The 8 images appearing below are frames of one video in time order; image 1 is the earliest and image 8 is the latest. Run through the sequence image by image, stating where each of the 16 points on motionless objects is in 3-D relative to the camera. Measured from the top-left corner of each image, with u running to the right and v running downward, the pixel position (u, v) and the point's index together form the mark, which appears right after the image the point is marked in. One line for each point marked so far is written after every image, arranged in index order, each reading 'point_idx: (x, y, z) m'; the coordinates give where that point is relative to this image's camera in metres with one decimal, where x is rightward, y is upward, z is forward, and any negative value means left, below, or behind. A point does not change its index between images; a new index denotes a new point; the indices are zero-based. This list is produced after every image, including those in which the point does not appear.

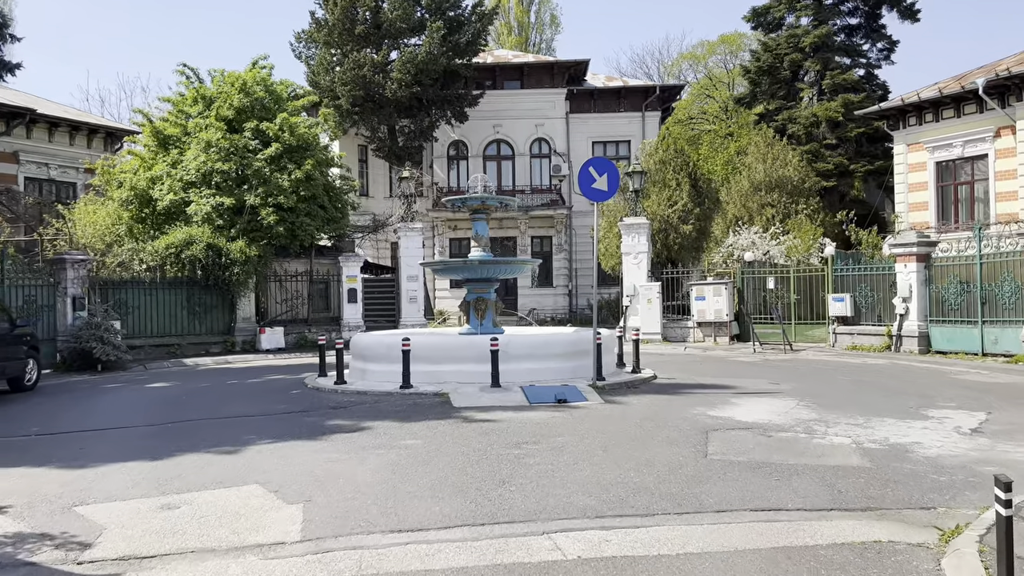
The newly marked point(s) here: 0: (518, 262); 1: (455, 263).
0: (+0.1, +0.5, +13.7) m
1: (-0.9, +0.4, +13.6) m
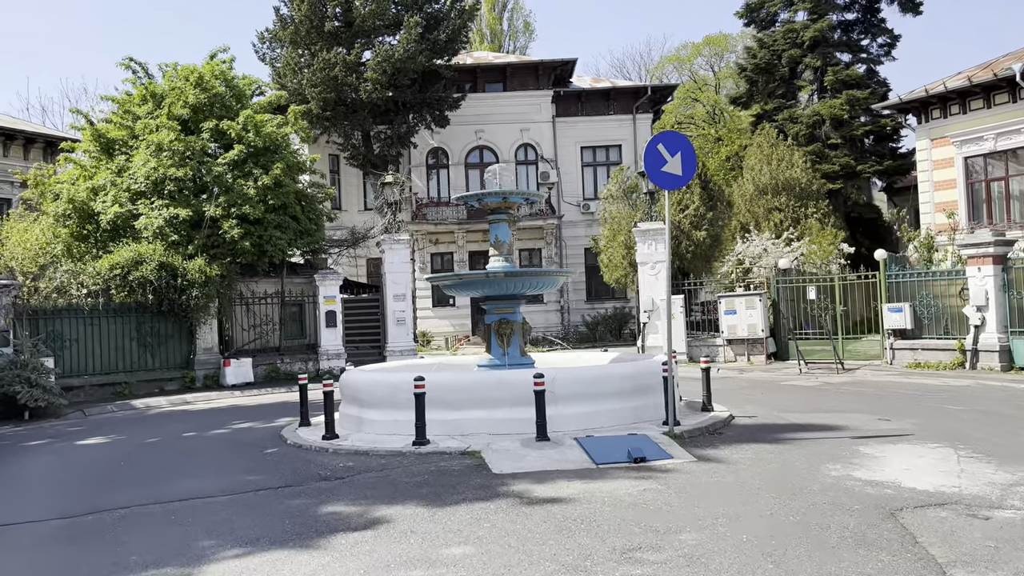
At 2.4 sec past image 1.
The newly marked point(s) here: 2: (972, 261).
0: (+0.5, +0.2, +10.7) m
1: (-0.4, +0.1, +10.6) m
2: (+9.6, +0.6, +17.1) m
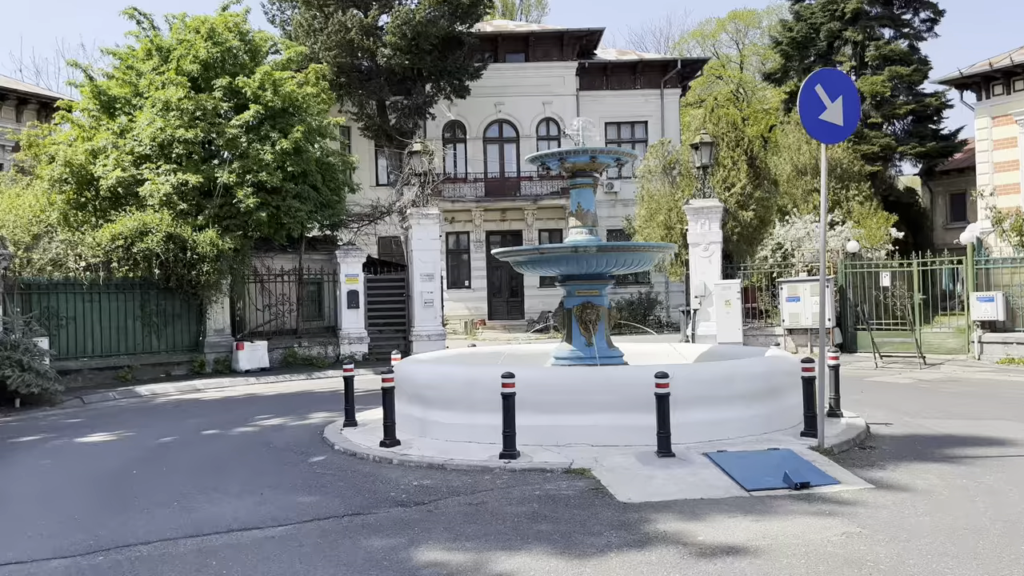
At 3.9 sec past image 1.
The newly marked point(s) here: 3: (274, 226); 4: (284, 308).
0: (+1.5, +0.4, +8.9) m
1: (+0.5, +0.4, +8.8) m
2: (+10.5, +0.8, +15.3) m
3: (-5.2, +1.4, +18.3) m
4: (-5.3, -0.5, +19.3) m
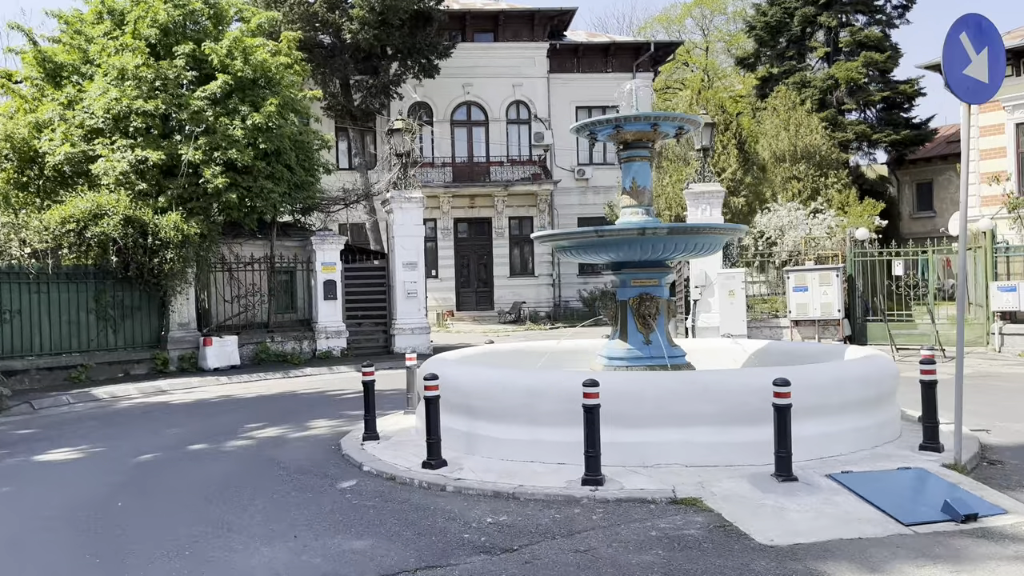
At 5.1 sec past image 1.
0: (+2.0, +0.5, +7.7) m
1: (+1.0, +0.5, +7.5) m
2: (+10.6, +1.0, +14.7) m
3: (-5.3, +1.6, +16.7) m
4: (-5.4, -0.2, +17.6) m
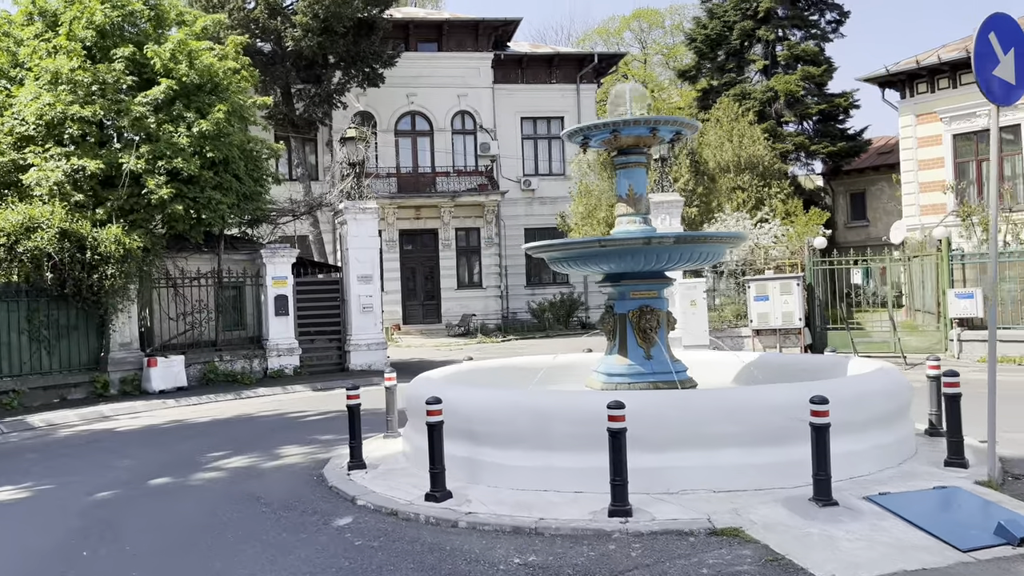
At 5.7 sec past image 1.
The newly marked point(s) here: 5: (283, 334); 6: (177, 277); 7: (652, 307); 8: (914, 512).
0: (+1.9, +0.4, +7.4) m
1: (+1.0, +0.4, +7.1) m
2: (+10.0, +0.9, +15.0) m
3: (-6.1, +1.2, +15.7) m
4: (-6.2, -0.6, +16.6) m
5: (-4.6, -0.9, +16.9) m
6: (-6.7, +0.2, +16.6) m
7: (+1.3, -0.2, +7.8) m
8: (+2.6, -1.4, +5.4) m
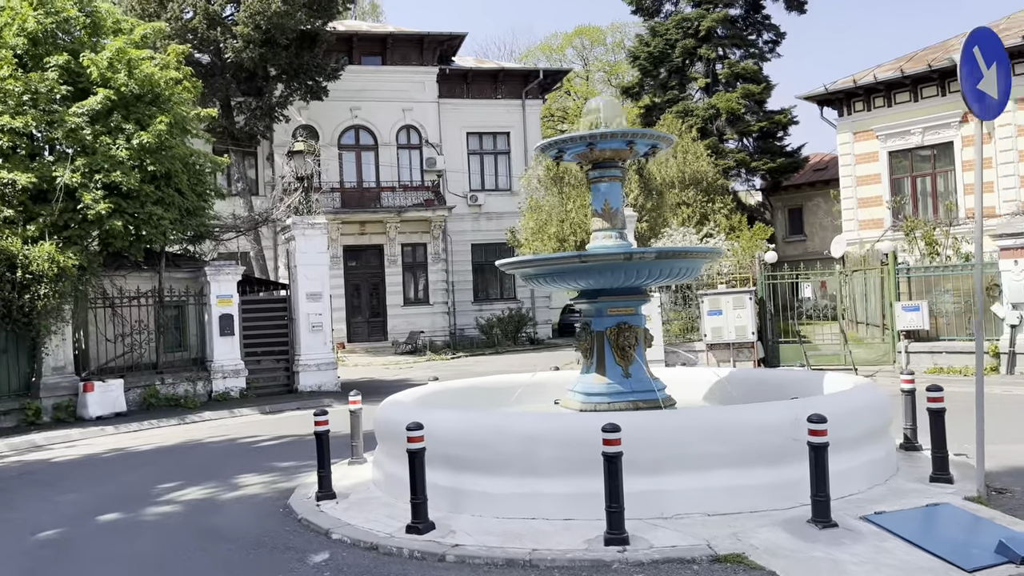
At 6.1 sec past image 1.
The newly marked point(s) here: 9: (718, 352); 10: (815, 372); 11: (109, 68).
0: (+1.7, +0.3, +7.3) m
1: (+0.8, +0.2, +6.9) m
2: (+9.2, +0.6, +15.4) m
3: (-6.9, +0.9, +15.0) m
4: (-7.1, -1.0, +15.9) m
5: (-5.5, -1.3, +16.2) m
6: (-7.5, -0.2, +15.8) m
7: (+1.1, -0.3, +7.6) m
8: (+2.5, -1.5, +5.3) m
9: (+4.4, -1.4, +17.9) m
10: (+3.0, -0.8, +8.3) m
11: (-7.3, +4.0, +15.1) m
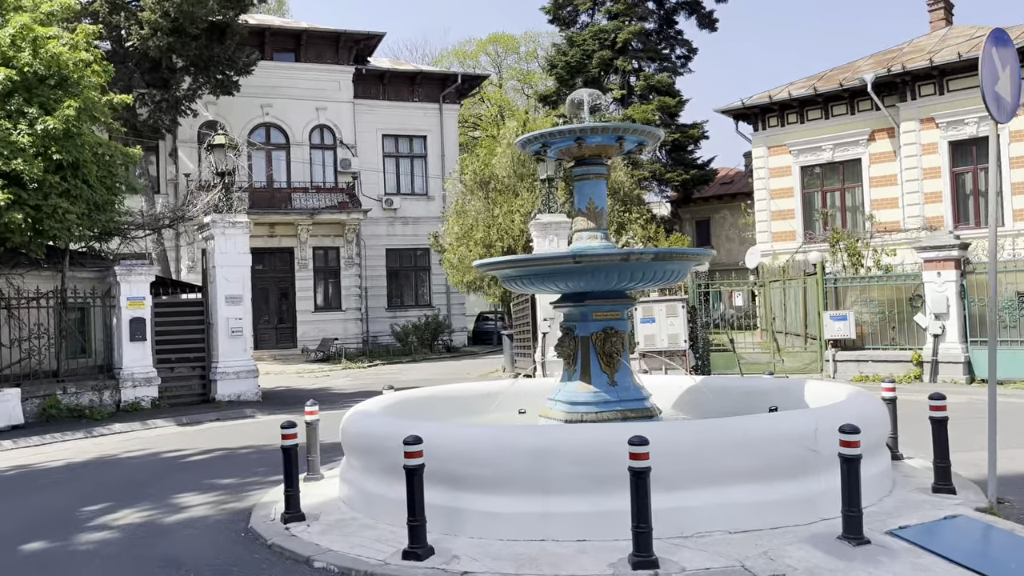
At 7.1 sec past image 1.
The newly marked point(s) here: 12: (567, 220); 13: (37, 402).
0: (+1.6, +0.3, +7.0) m
1: (+0.8, +0.2, +6.5) m
2: (+8.0, +0.4, +16.0) m
3: (-7.9, +0.9, +13.6) m
4: (-8.2, -1.0, +14.4) m
5: (-6.7, -1.3, +15.0) m
6: (-8.6, -0.2, +14.3) m
7: (+0.9, -0.4, +7.2) m
8: (+2.6, -1.6, +5.1) m
9: (+3.0, -1.5, +17.8) m
10: (+2.7, -0.9, +8.1) m
11: (-8.2, +4.0, +13.7) m
12: (+1.2, +1.4, +17.8) m
13: (-7.8, -1.9, +13.7) m
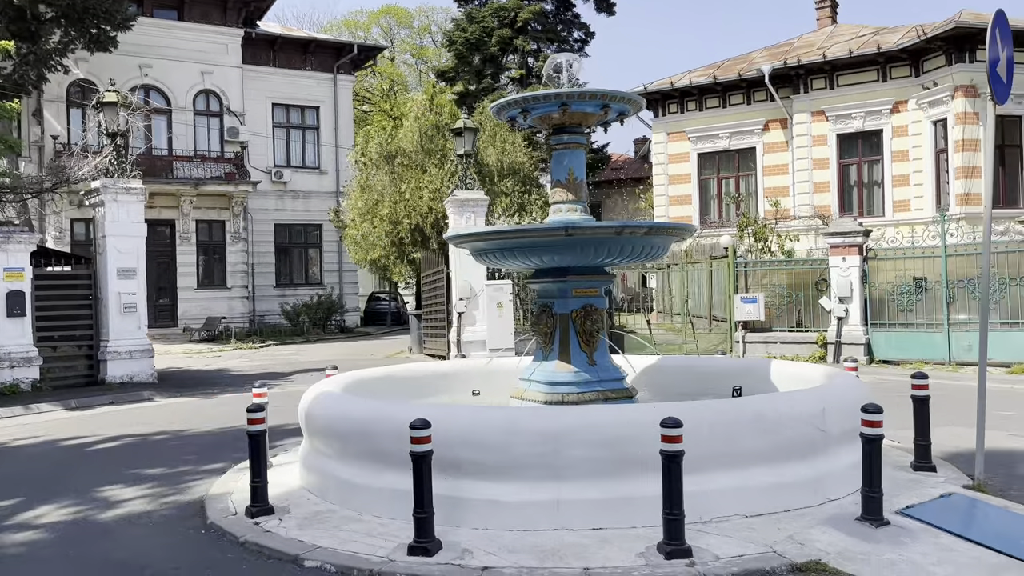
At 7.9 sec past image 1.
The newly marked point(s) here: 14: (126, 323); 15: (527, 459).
0: (+1.4, +0.5, +6.8) m
1: (+0.7, +0.4, +6.2) m
2: (+6.4, +0.7, +16.6) m
3: (-8.9, +1.4, +12.0) m
4: (-9.4, -0.5, +12.7) m
5: (-8.0, -0.8, +13.5) m
6: (-9.8, +0.3, +12.5) m
7: (+0.7, -0.2, +6.9) m
8: (+2.7, -1.4, +5.1) m
9: (+1.1, -1.1, +17.7) m
10: (+2.4, -0.7, +8.1) m
11: (-9.2, +4.5, +11.9) m
12: (-0.6, +1.9, +17.4) m
13: (-8.9, -1.4, +12.1) m
14: (-6.8, -0.6, +14.8) m
15: (+0.1, -1.0, +5.0) m
